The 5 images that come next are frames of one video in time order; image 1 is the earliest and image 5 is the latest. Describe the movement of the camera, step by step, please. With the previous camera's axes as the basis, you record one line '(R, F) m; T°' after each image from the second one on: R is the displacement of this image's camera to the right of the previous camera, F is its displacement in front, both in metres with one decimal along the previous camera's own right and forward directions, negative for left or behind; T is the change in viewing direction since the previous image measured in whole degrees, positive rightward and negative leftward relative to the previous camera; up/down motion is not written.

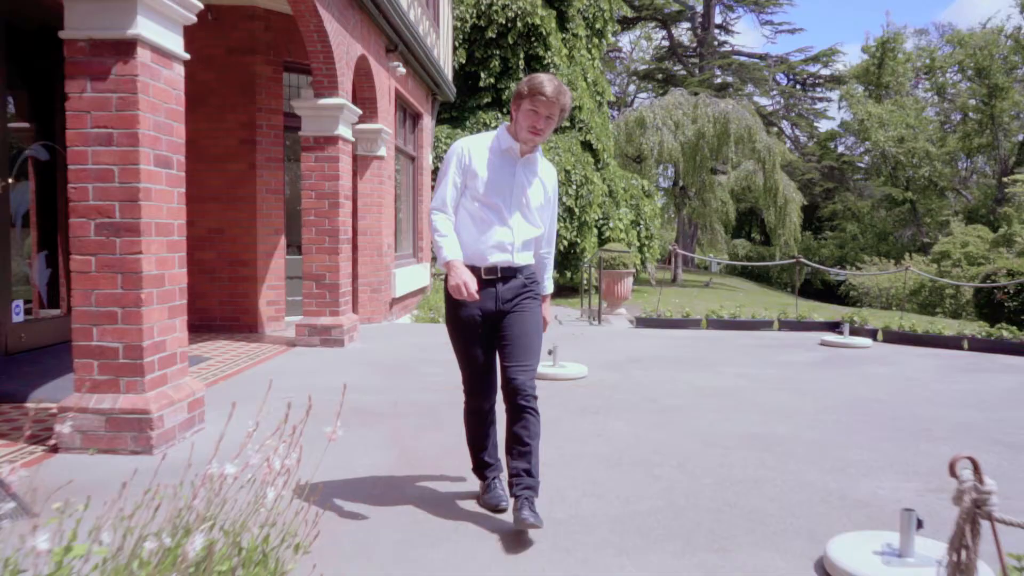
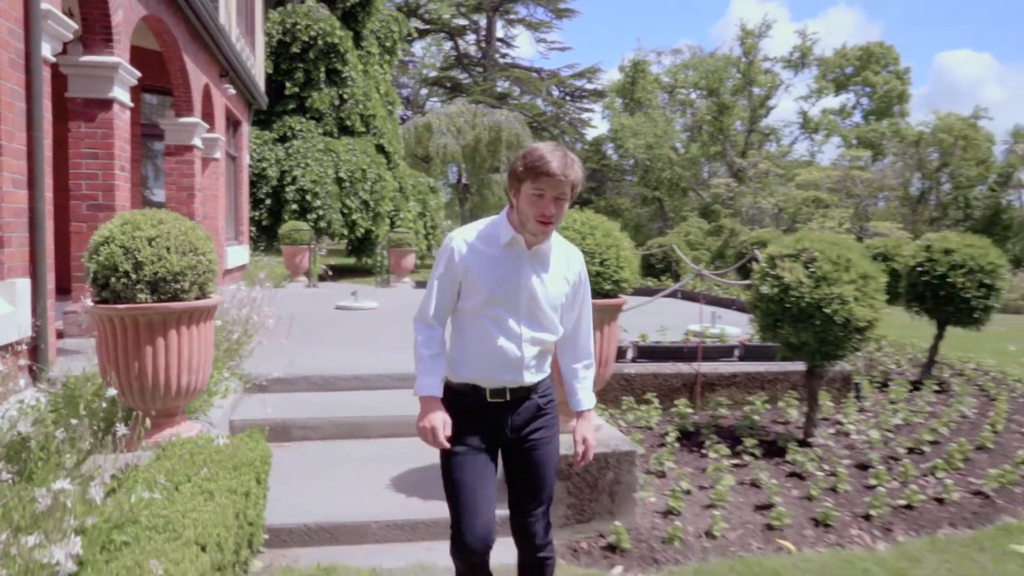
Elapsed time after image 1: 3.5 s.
(-0.2, -3.6) m; +14°
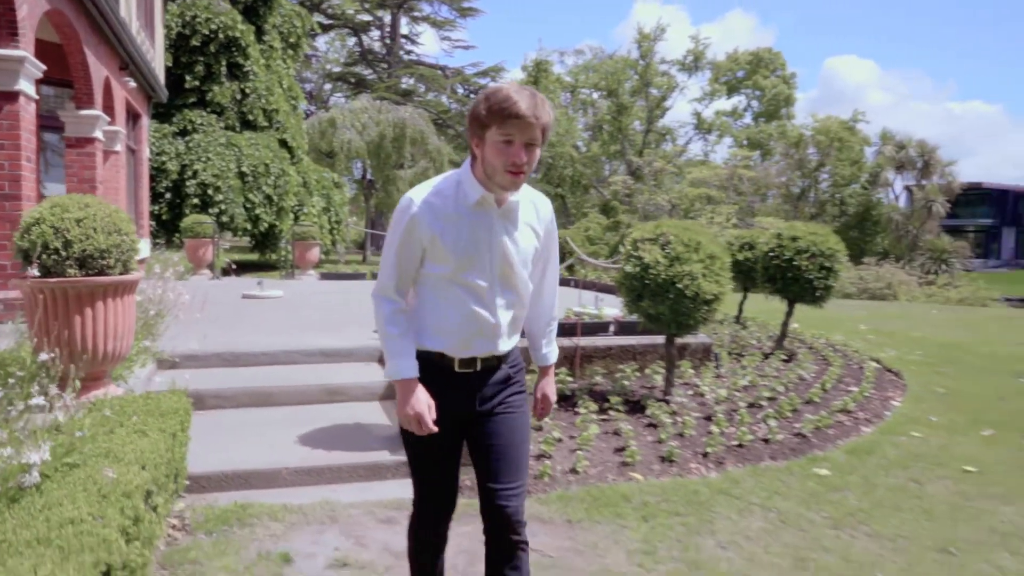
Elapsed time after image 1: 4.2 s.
(+0.1, -0.6) m; +6°
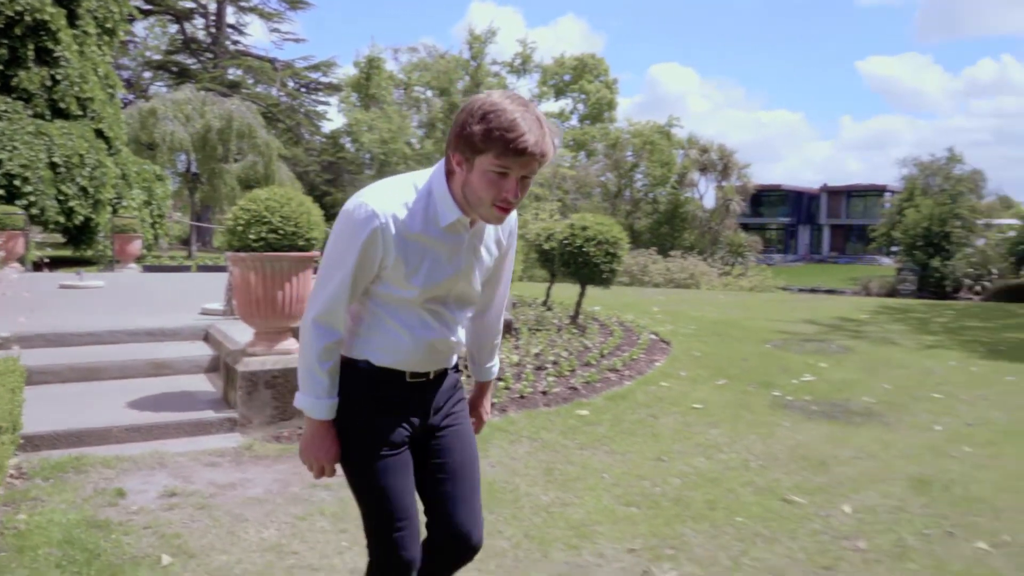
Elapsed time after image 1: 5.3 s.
(+0.2, -0.8) m; +11°
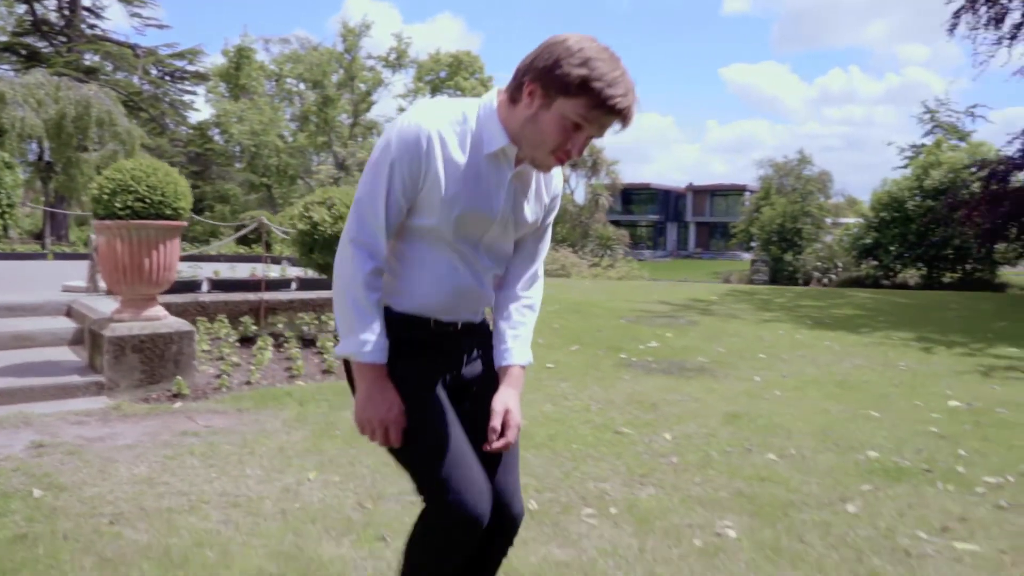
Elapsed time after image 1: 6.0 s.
(+0.1, -0.4) m; +8°
